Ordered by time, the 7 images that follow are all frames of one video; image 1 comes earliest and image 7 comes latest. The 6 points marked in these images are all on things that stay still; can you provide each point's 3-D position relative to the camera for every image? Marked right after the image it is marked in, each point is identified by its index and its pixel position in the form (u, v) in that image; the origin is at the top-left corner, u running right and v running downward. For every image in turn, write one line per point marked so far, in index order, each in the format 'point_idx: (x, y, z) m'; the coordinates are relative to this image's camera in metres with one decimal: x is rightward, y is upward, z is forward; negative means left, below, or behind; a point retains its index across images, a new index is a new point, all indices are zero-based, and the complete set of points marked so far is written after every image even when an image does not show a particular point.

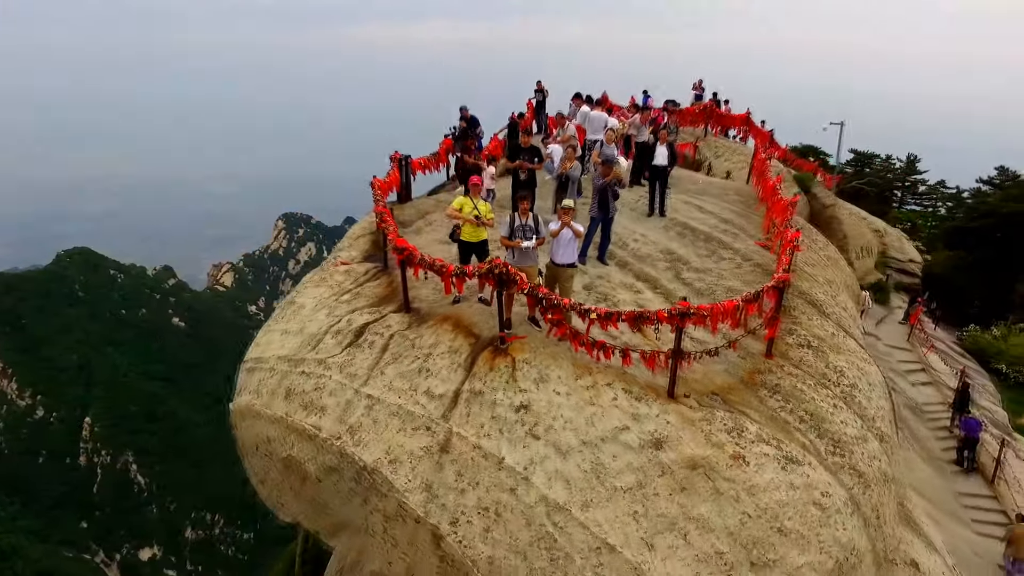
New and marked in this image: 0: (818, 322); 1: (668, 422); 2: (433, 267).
0: (+3.7, -0.4, +7.8) m
1: (+1.4, -1.2, +5.7) m
2: (-0.8, +0.2, +6.7) m
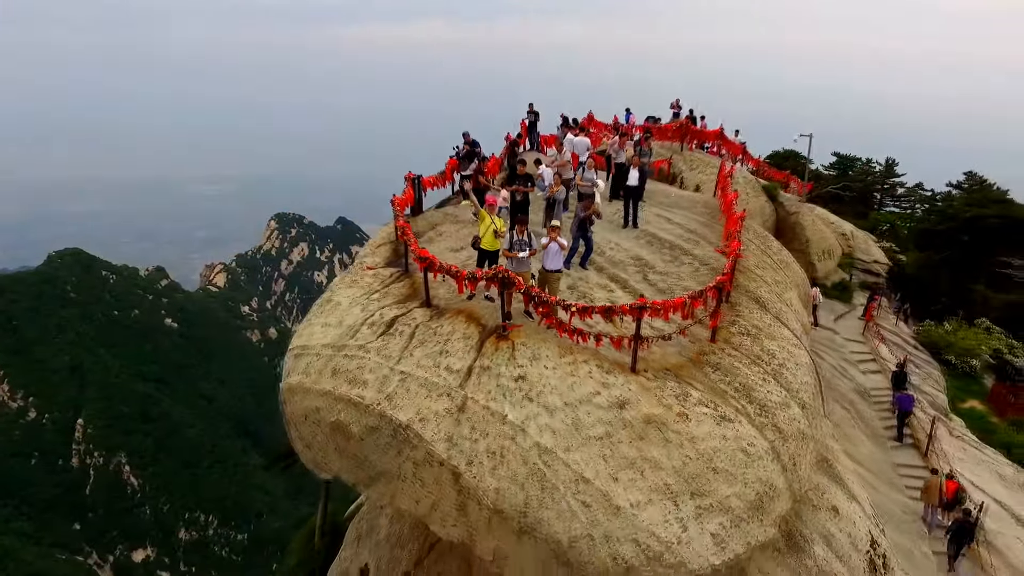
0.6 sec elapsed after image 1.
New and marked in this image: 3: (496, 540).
0: (+3.7, -0.4, +9.6) m
1: (+1.4, -1.2, +7.4) m
2: (-0.8, +0.2, +8.4) m
3: (-0.2, -2.8, +6.8) m
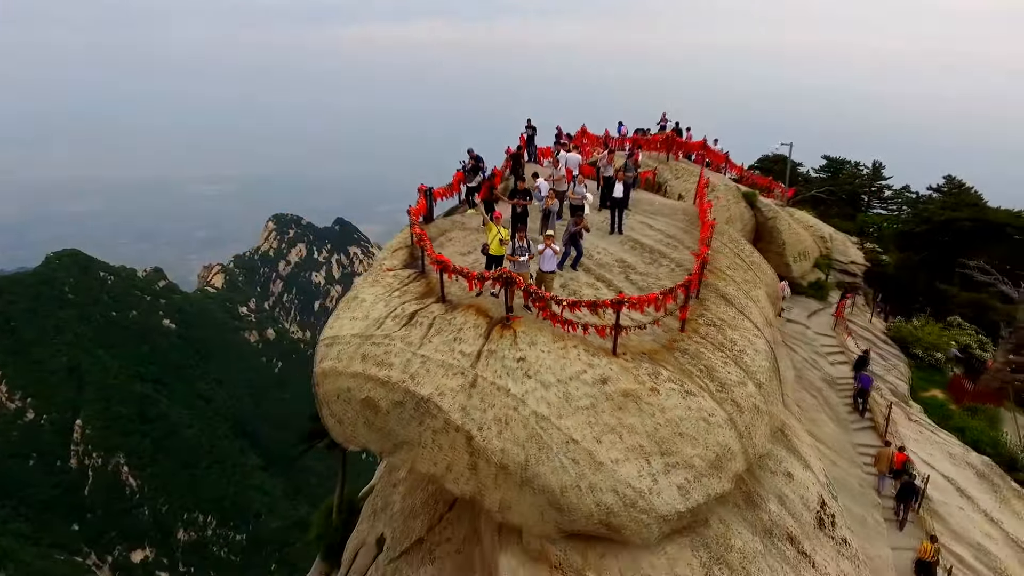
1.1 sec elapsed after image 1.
0: (+3.7, -0.4, +11.1) m
1: (+1.4, -1.1, +9.0) m
2: (-0.8, +0.2, +10.0) m
3: (-0.1, -2.7, +8.4) m
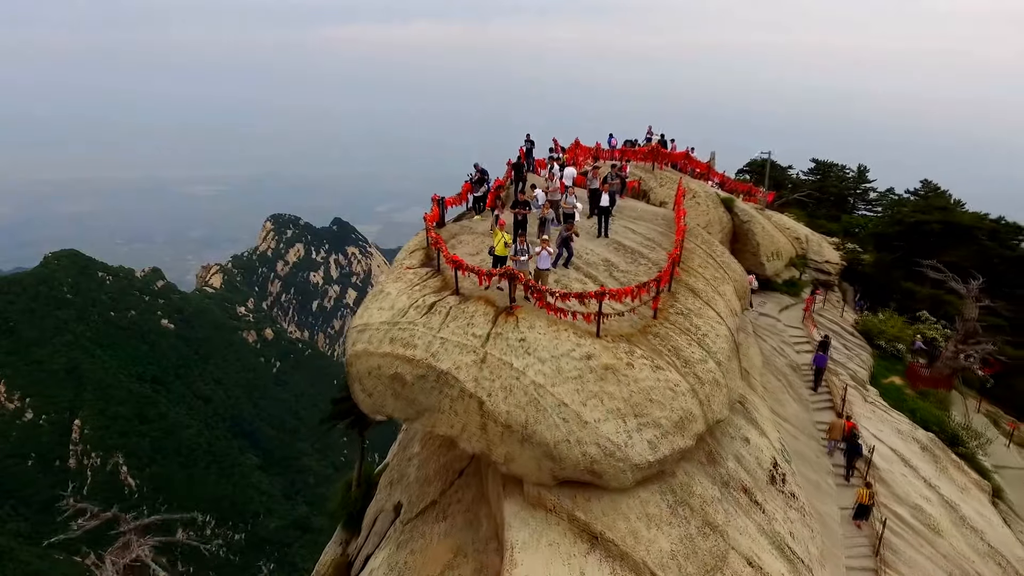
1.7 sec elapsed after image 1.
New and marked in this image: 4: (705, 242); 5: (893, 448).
0: (+3.7, -0.3, +13.2) m
1: (+1.5, -1.0, +11.0) m
2: (-0.7, +0.3, +12.0) m
3: (-0.1, -2.6, +10.4) m
4: (+5.1, +1.2, +16.7) m
5: (+10.0, -4.2, +16.5) m
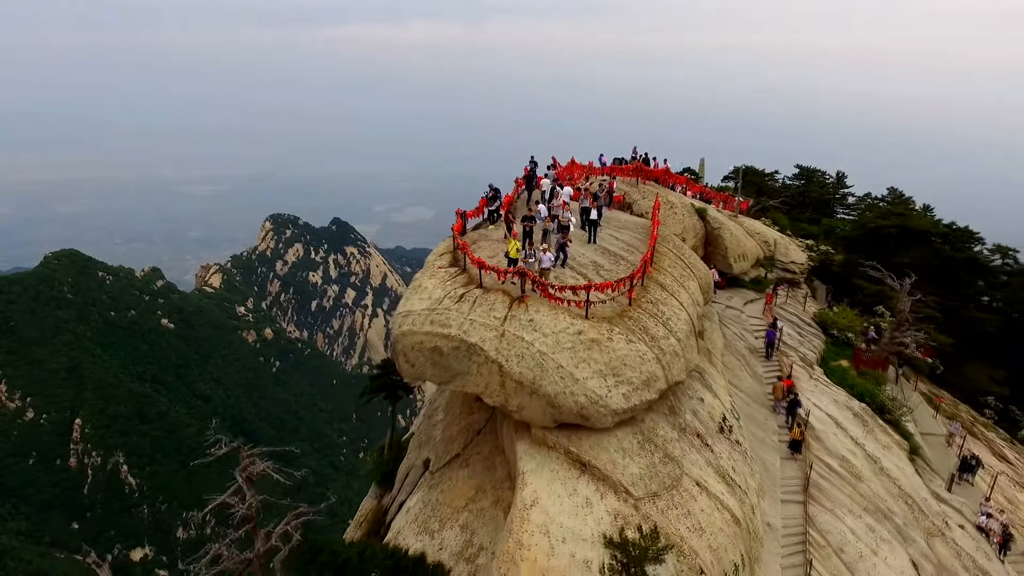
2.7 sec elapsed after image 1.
0: (+4.0, -0.1, +17.0) m
1: (+1.7, -0.9, +14.8) m
2: (-0.5, +0.5, +15.9) m
3: (+0.2, -2.5, +14.2) m
4: (+5.4, +1.4, +20.5) m
5: (+10.3, -4.1, +20.3) m
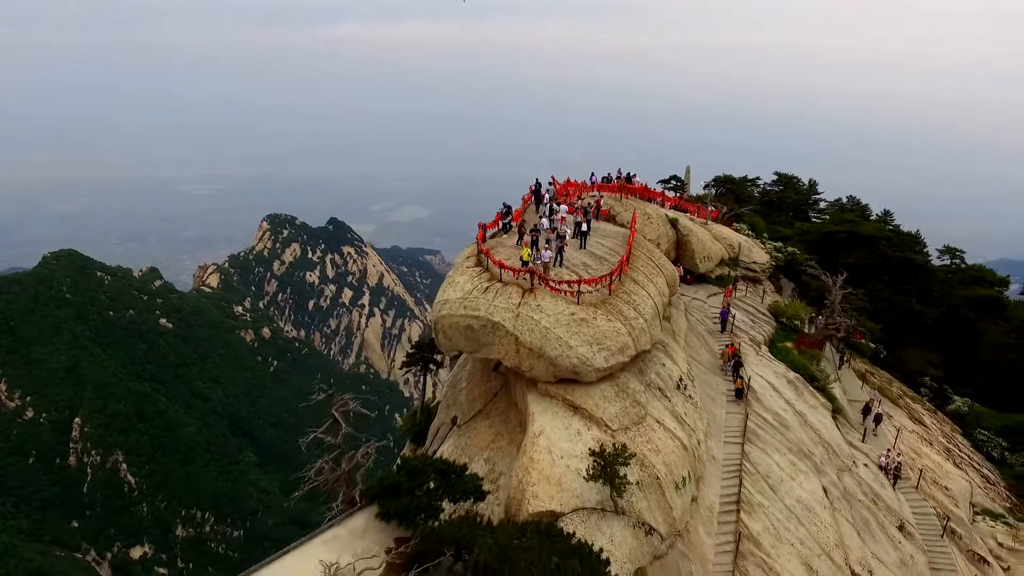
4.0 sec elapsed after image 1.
0: (+4.4, +0.1, +22.7) m
1: (+2.1, -0.7, +20.6) m
2: (-0.1, +0.7, +21.6) m
3: (+0.6, -2.3, +19.9) m
4: (+5.7, +1.6, +26.2) m
5: (+10.6, -3.9, +26.1) m
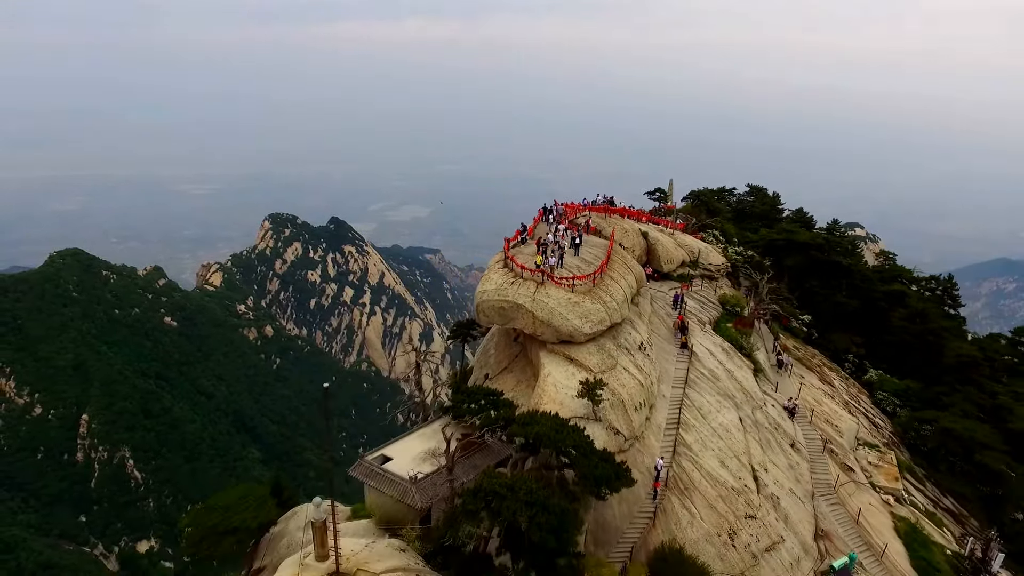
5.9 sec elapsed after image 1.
0: (+5.3, +0.4, +33.6) m
1: (+3.0, -0.4, +31.4) m
2: (+0.8, +1.0, +32.4) m
3: (+1.5, -2.0, +30.8) m
4: (+6.6, +1.9, +37.1) m
5: (+11.5, -3.5, +37.0) m
